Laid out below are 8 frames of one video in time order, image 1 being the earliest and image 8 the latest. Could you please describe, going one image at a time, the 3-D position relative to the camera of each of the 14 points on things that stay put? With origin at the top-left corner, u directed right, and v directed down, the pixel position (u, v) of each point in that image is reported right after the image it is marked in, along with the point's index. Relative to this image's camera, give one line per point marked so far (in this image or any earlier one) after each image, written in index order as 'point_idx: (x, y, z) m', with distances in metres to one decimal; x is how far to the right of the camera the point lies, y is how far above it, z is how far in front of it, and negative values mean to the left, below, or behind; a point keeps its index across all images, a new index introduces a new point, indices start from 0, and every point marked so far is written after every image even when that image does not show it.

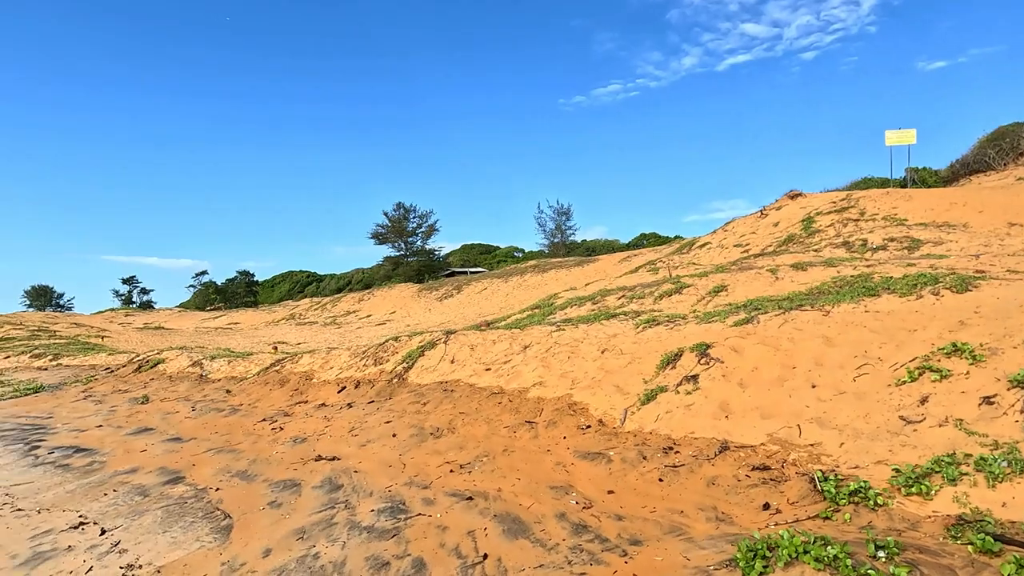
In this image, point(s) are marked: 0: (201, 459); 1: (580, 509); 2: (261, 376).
0: (-2.6, -1.5, +5.4) m
1: (+0.4, -1.2, +3.4) m
2: (-4.0, -1.4, +10.2) m
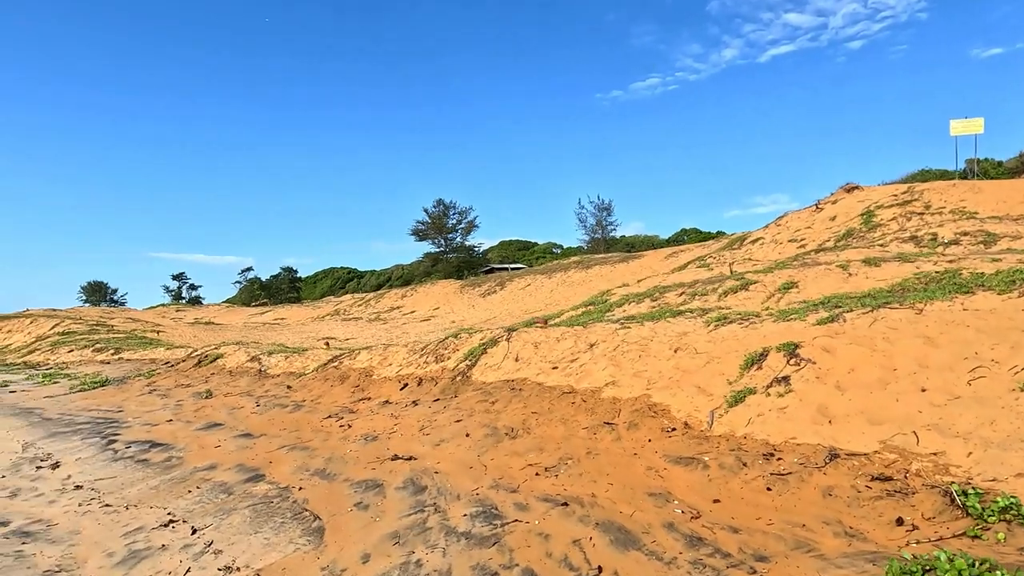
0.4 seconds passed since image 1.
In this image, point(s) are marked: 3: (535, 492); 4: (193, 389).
0: (-2.0, -1.4, +5.4) m
1: (+0.9, -1.2, +3.2) m
2: (-3.0, -1.3, +10.2) m
3: (+0.1, -1.3, +3.9) m
4: (-5.2, -1.7, +10.4) m
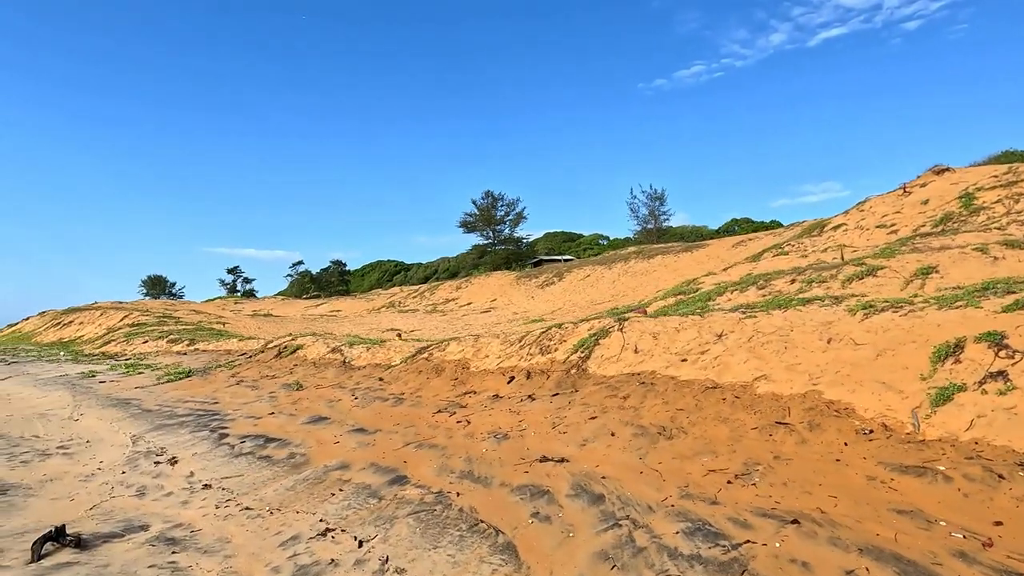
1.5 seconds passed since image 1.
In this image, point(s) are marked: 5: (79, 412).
0: (-0.8, -1.3, +5.0) m
1: (+1.9, -1.1, +2.6) m
2: (-1.6, -1.2, +9.9) m
3: (+1.2, -1.1, +3.4) m
4: (-3.7, -1.5, +10.2) m
5: (-5.7, -1.6, +8.4) m
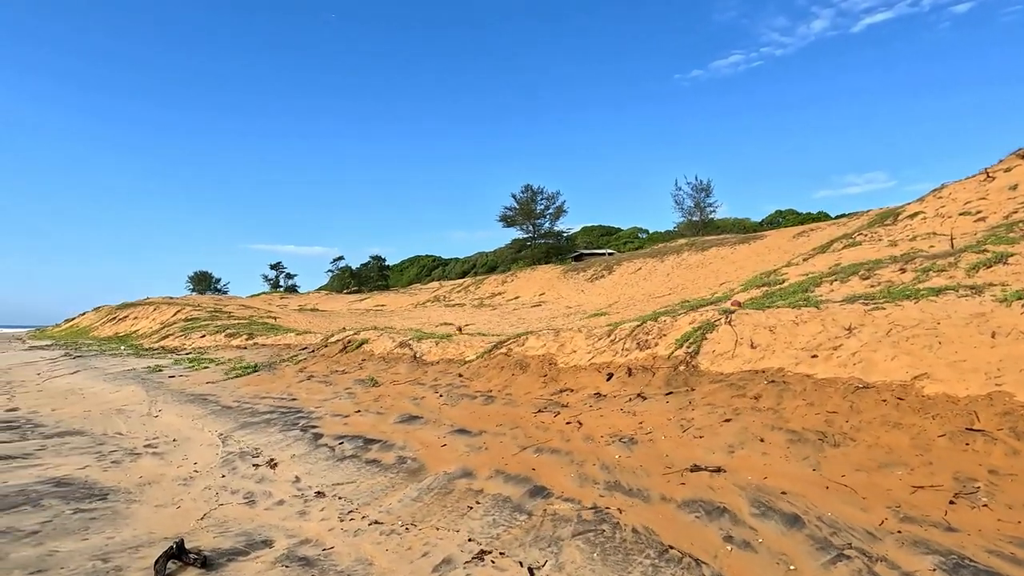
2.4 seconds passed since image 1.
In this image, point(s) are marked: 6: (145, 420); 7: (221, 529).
0: (+0.1, -1.2, +4.5) m
1: (+2.7, -1.0, +2.0) m
2: (-0.3, -1.0, +9.4) m
3: (+2.1, -1.1, +2.8) m
4: (-2.4, -1.4, +9.9) m
5: (-4.5, -1.5, +8.2) m
6: (-4.3, -1.6, +7.5) m
7: (-1.7, -1.4, +3.7) m
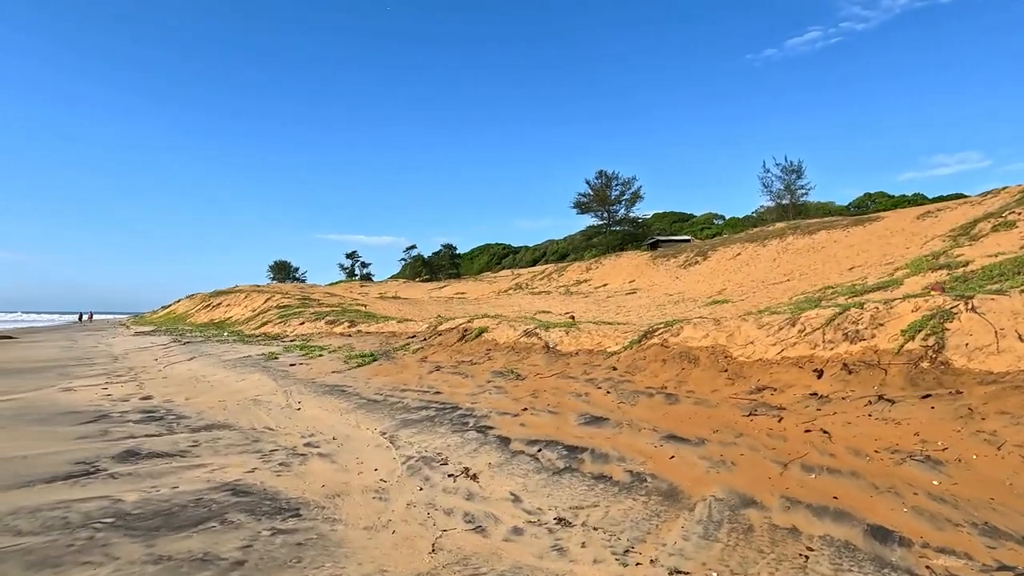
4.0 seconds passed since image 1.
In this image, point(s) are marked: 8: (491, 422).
0: (+1.7, -1.1, +3.5) m
1: (+4.0, -0.9, +0.8) m
2: (+1.7, -0.8, +8.5) m
3: (+3.4, -1.0, +1.6) m
4: (-0.3, -1.1, +9.1) m
5: (-2.6, -1.3, +7.7) m
6: (-2.4, -1.4, +7.0) m
7: (-0.2, -1.2, +2.9) m
8: (-0.2, -1.2, +5.7) m
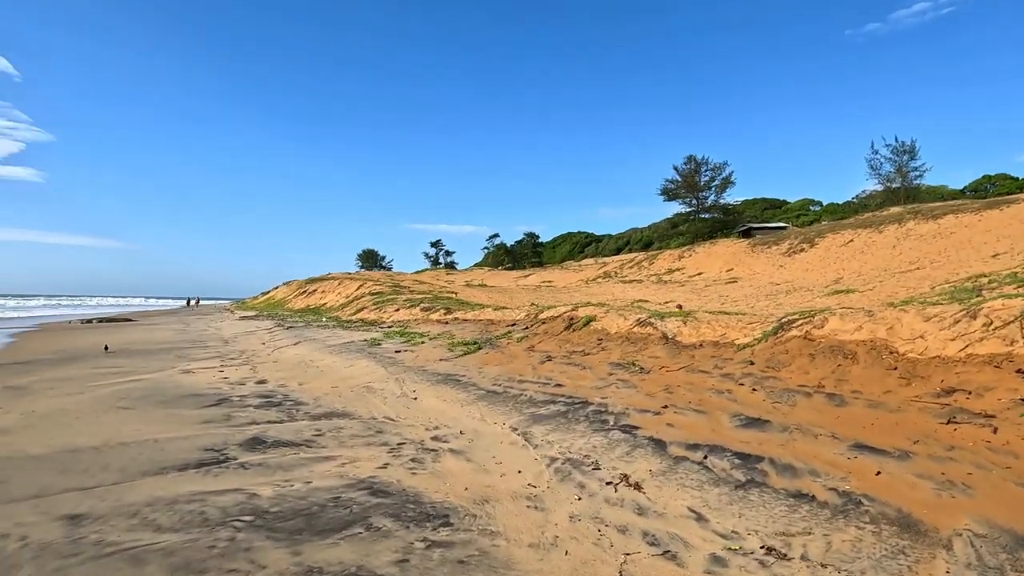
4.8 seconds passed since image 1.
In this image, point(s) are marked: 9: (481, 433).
0: (+2.5, -1.0, +2.8) m
1: (+4.5, -0.9, -0.3) m
2: (+3.2, -0.7, +7.6) m
3: (+4.1, -0.9, +0.6) m
4: (+1.2, -0.9, +8.6) m
5: (-1.2, -1.2, +7.4) m
6: (-1.1, -1.2, +6.7) m
7: (+0.6, -1.2, +2.3) m
8: (+1.0, -1.1, +5.1) m
9: (-0.3, -1.2, +5.2) m
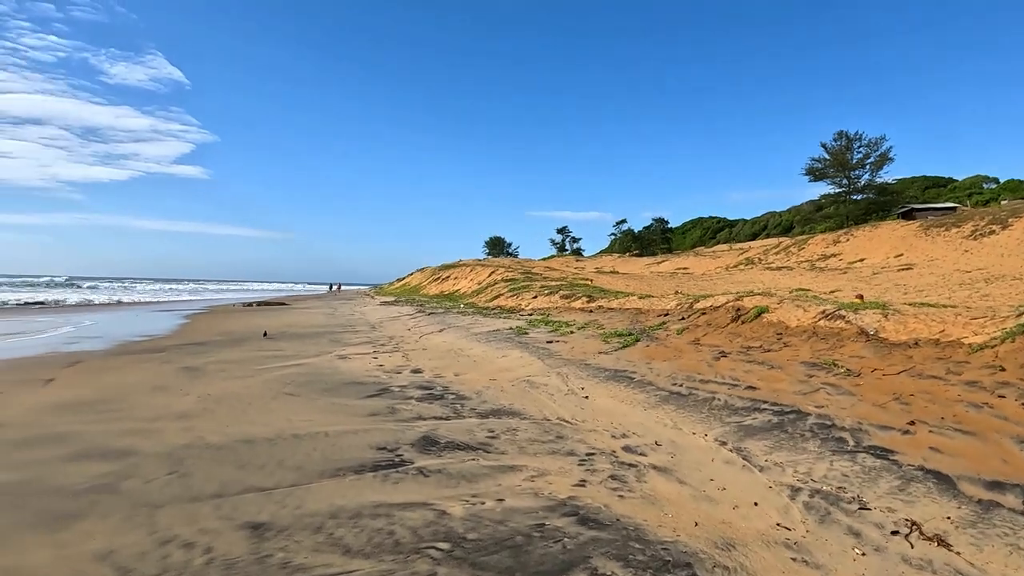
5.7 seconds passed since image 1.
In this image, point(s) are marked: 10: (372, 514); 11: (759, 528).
0: (+3.4, -1.0, +1.5) m
1: (+4.8, -0.9, -1.9) m
2: (+5.0, -0.5, +6.1) m
3: (+4.5, -0.9, -0.9) m
4: (+3.3, -0.8, +7.4) m
5: (+0.7, -1.0, +6.8) m
6: (+0.6, -1.1, +6.1) m
7: (+1.5, -1.1, +1.4) m
8: (+2.3, -1.0, +4.1) m
9: (+1.2, -1.1, +4.5) m
10: (-0.7, -1.2, +3.3) m
11: (+1.2, -1.1, +3.0) m
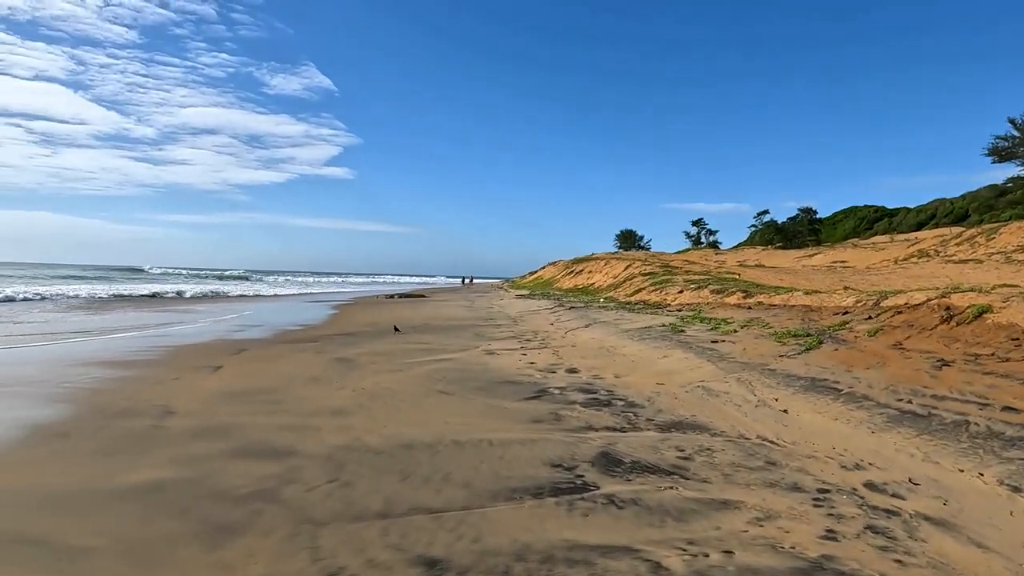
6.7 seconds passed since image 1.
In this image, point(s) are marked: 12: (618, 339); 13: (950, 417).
0: (+4.0, -1.0, 0.0) m
1: (+4.6, -1.0, -3.5) m
2: (+6.4, -0.5, +4.3) m
3: (+4.5, -1.0, -2.5) m
4: (+5.0, -0.7, +5.9) m
5: (+2.3, -1.0, +5.7) m
6: (+2.1, -1.0, +5.1) m
7: (+2.0, -1.1, +0.4) m
8: (+3.4, -0.9, +2.8) m
9: (+2.3, -1.0, +3.4) m
10: (+0.2, -1.1, +2.7) m
11: (+2.0, -1.1, +2.0) m
12: (+1.8, -0.9, +10.8) m
13: (+3.1, -0.9, +4.6) m
